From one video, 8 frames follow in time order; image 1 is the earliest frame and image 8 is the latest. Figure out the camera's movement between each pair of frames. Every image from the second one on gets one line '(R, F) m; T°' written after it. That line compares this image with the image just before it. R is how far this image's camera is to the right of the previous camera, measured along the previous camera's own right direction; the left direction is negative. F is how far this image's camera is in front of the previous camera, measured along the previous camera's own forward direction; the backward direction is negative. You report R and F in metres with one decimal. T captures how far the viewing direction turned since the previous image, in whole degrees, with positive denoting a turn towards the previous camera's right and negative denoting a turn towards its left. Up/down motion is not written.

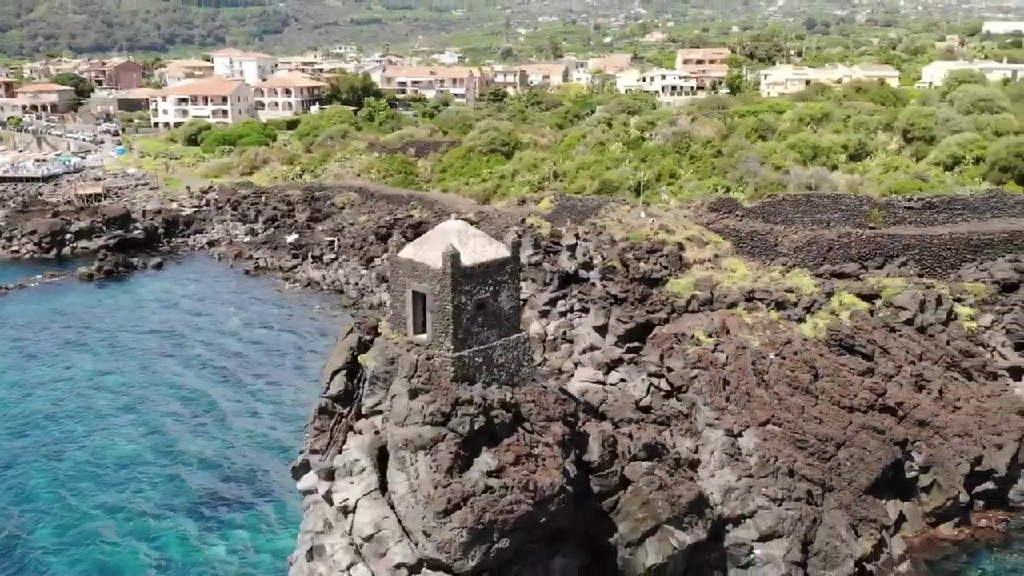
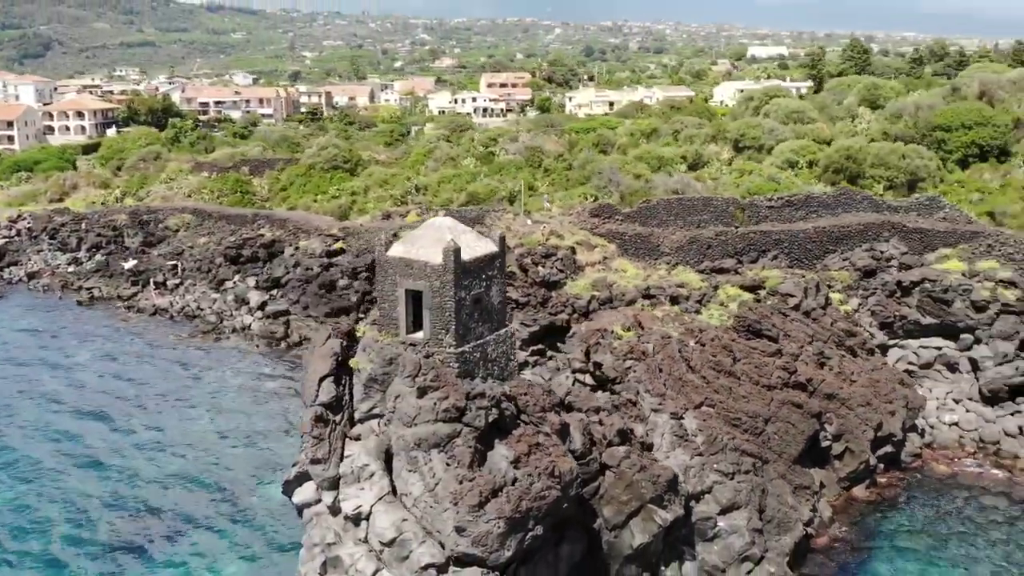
(-3.8, +0.3) m; +13°
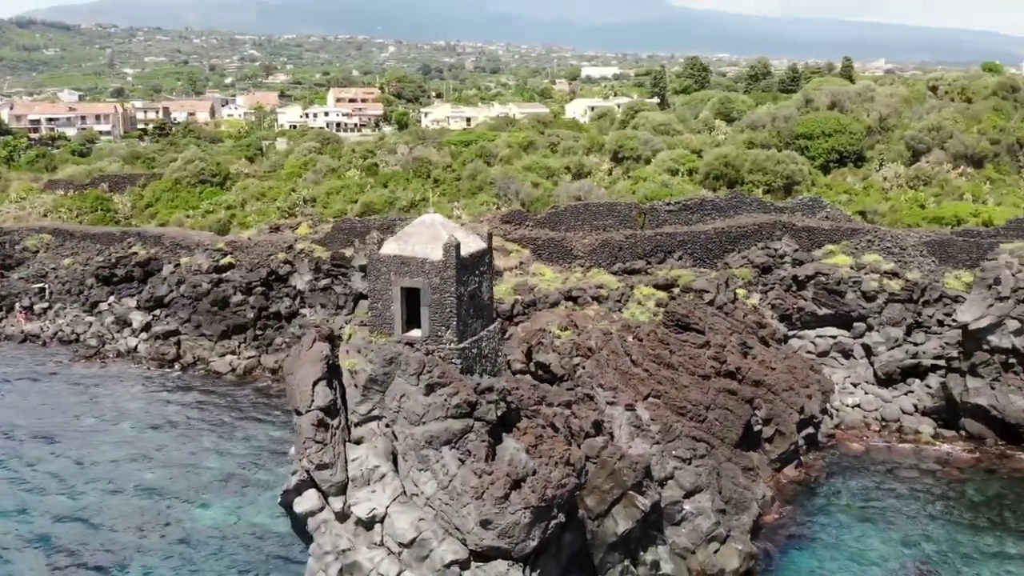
(-3.0, +0.1) m; +10°
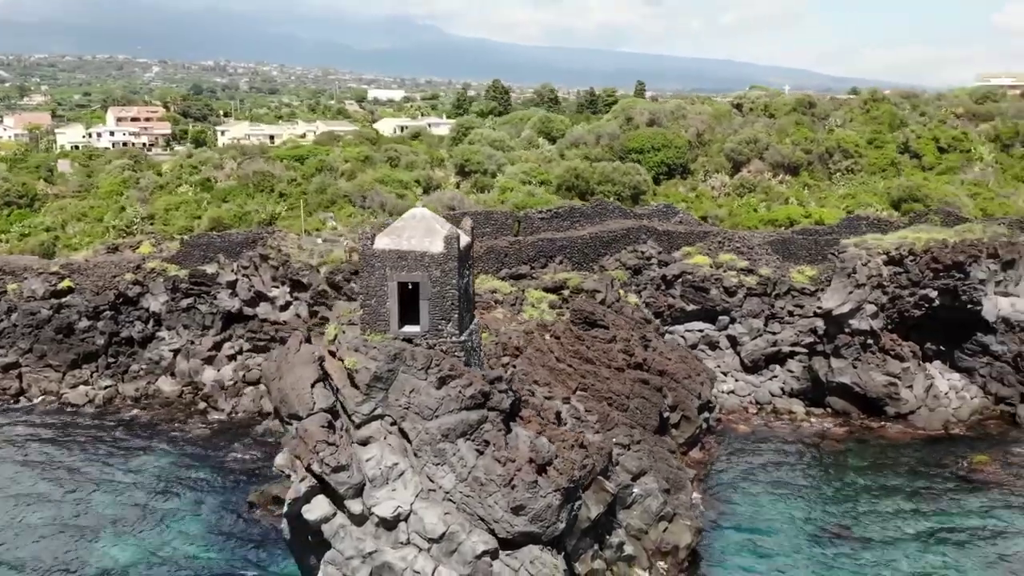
(-4.0, +0.3) m; +14°
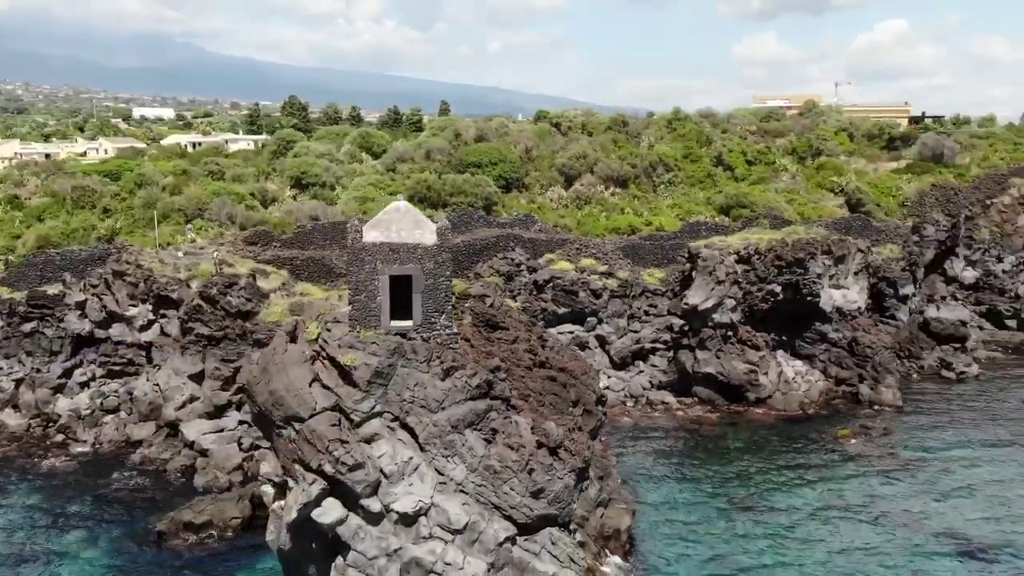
(-3.9, +0.3) m; +14°
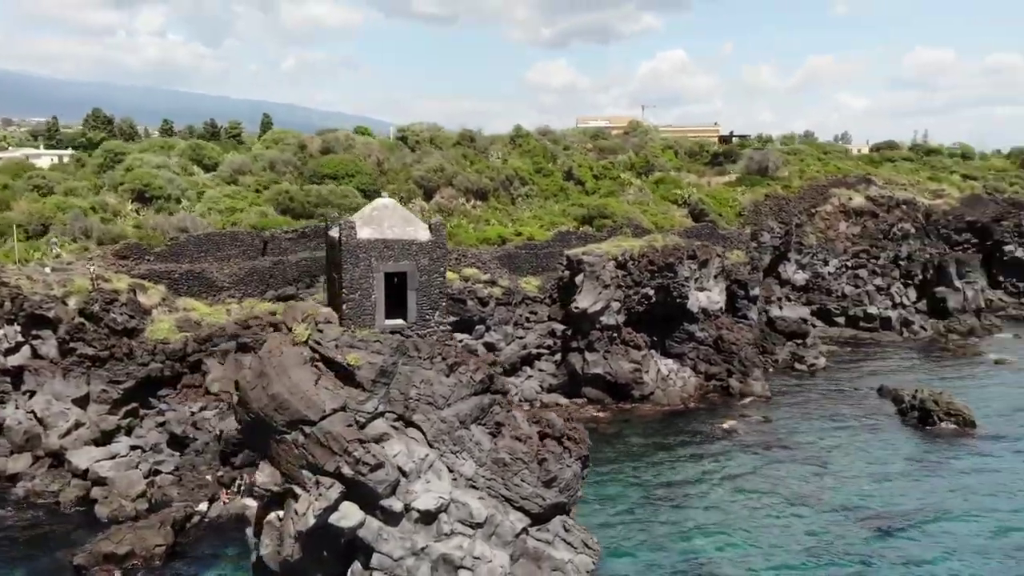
(-3.5, +0.2) m; +13°
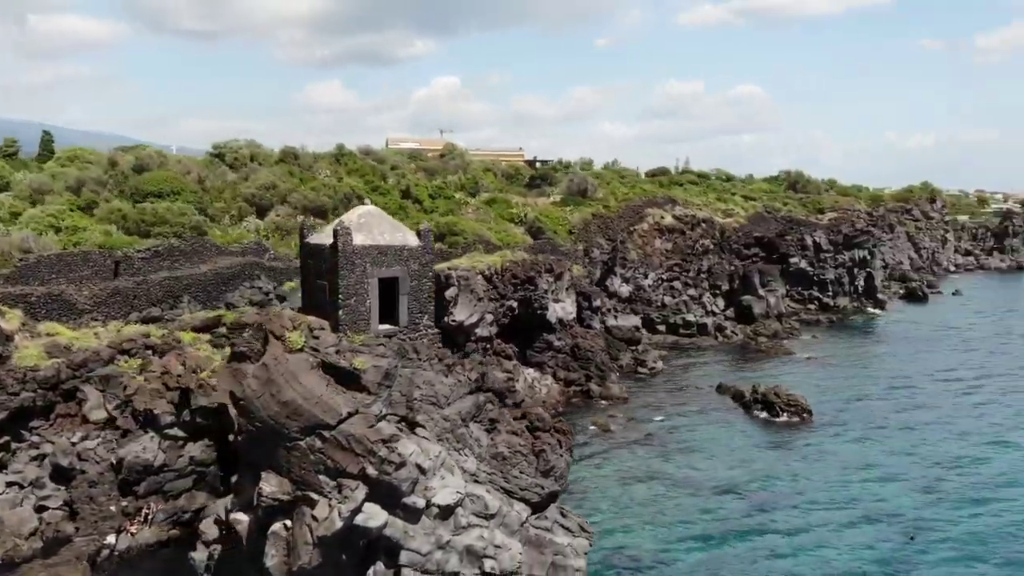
(-3.9, -0.3) m; +14°
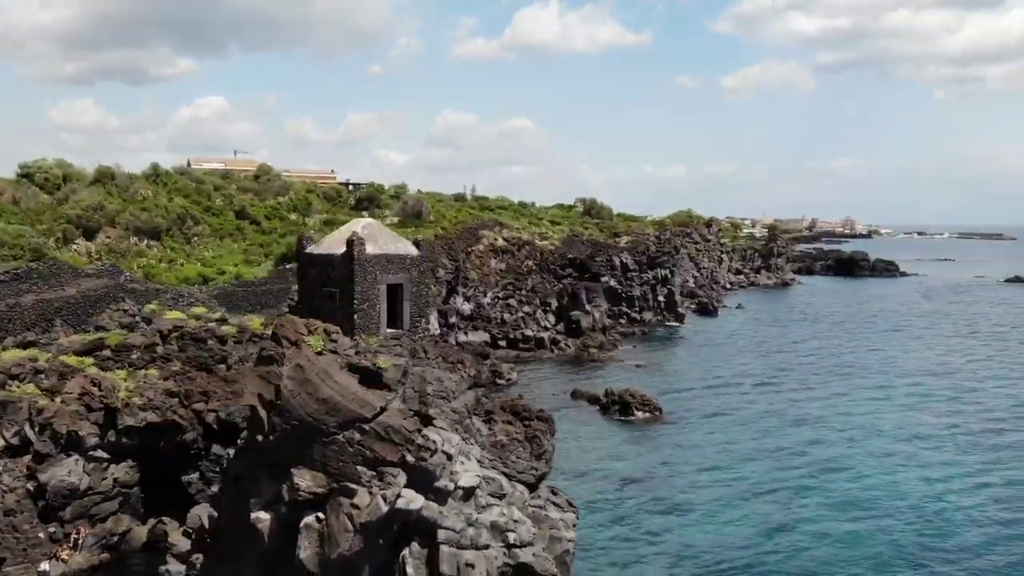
(-4.3, -1.3) m; +14°
